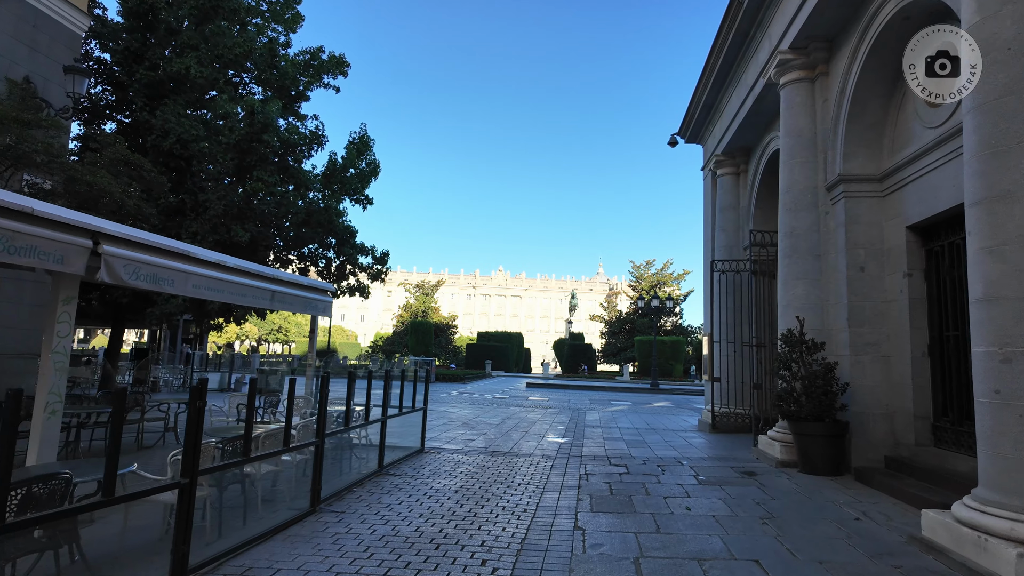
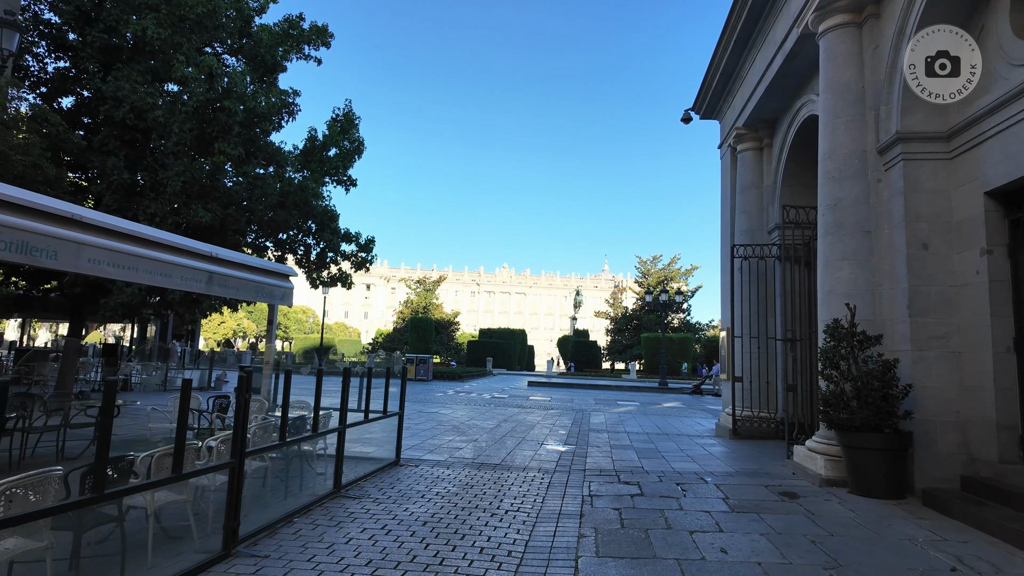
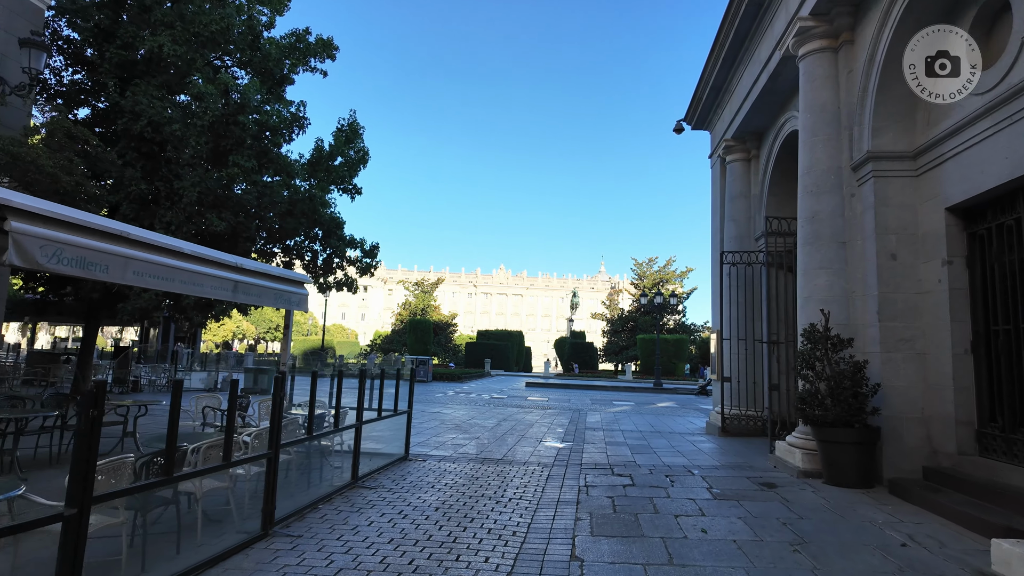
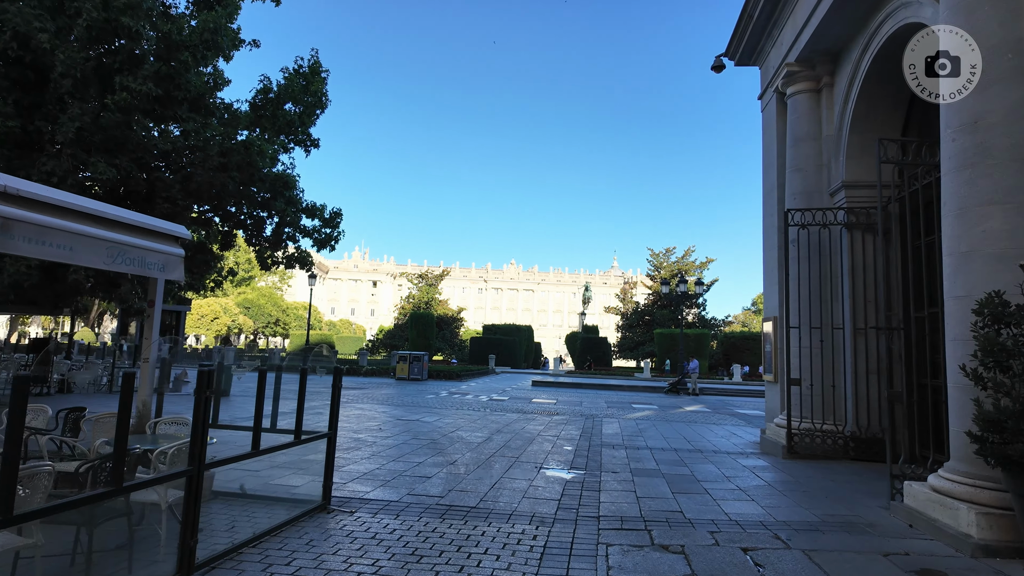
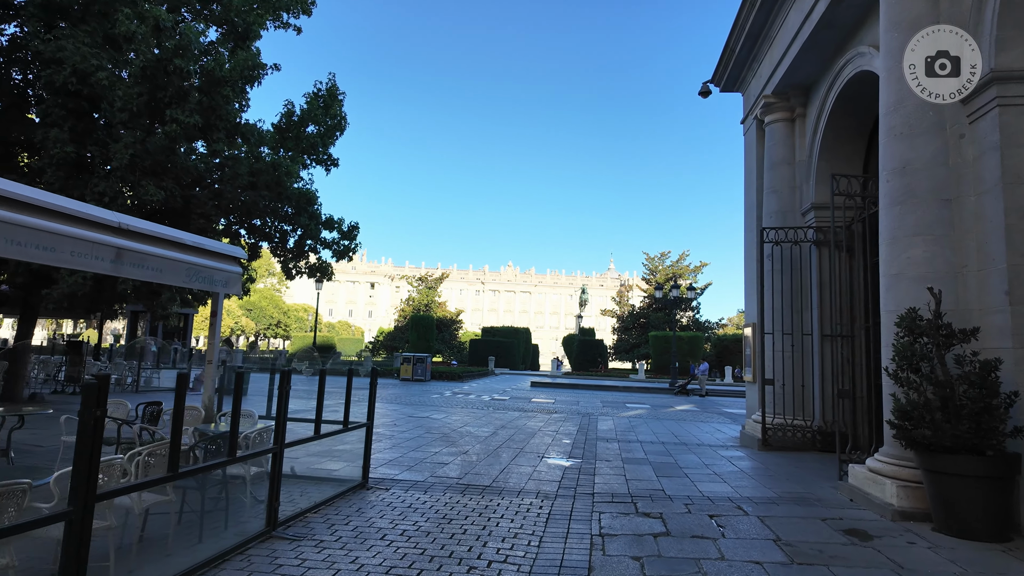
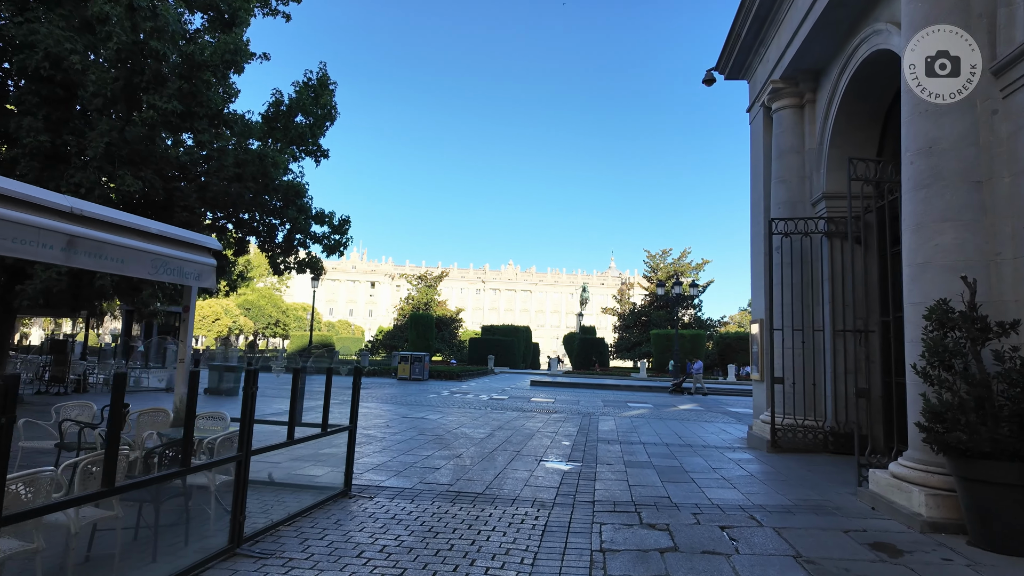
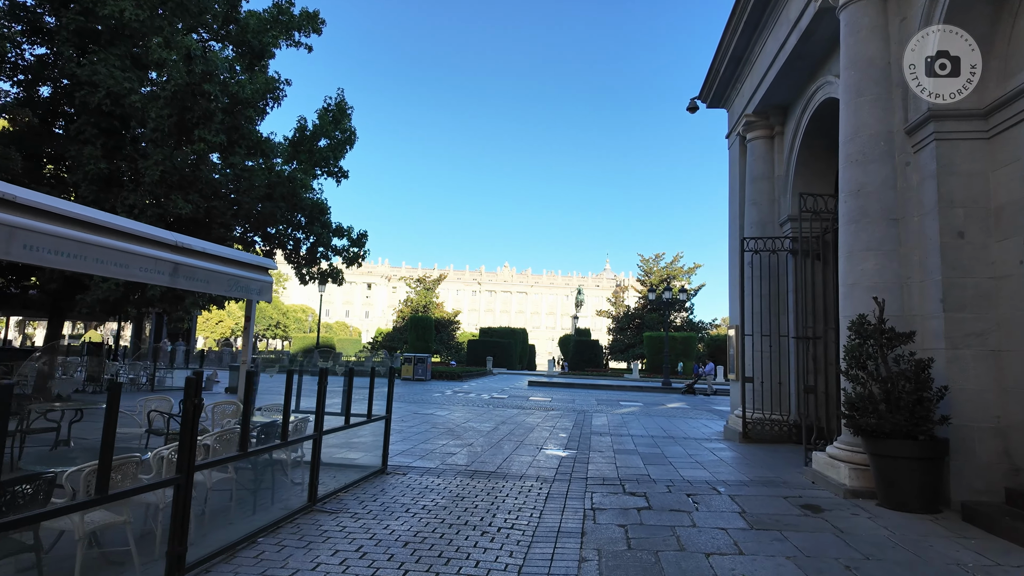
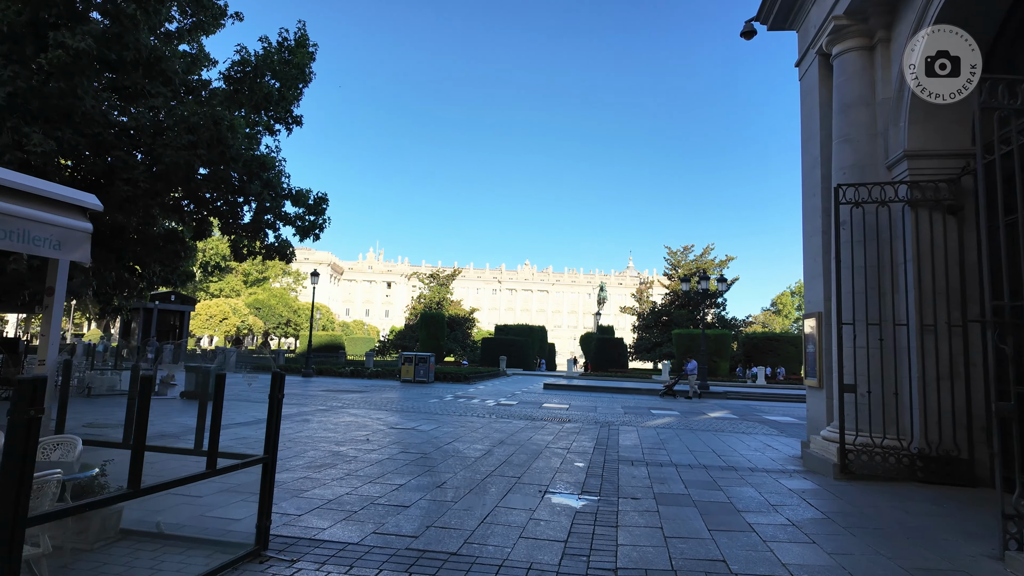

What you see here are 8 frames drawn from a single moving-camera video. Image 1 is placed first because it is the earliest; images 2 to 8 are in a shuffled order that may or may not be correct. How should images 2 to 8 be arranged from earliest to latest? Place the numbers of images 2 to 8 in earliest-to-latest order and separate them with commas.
3, 2, 7, 5, 6, 4, 8
